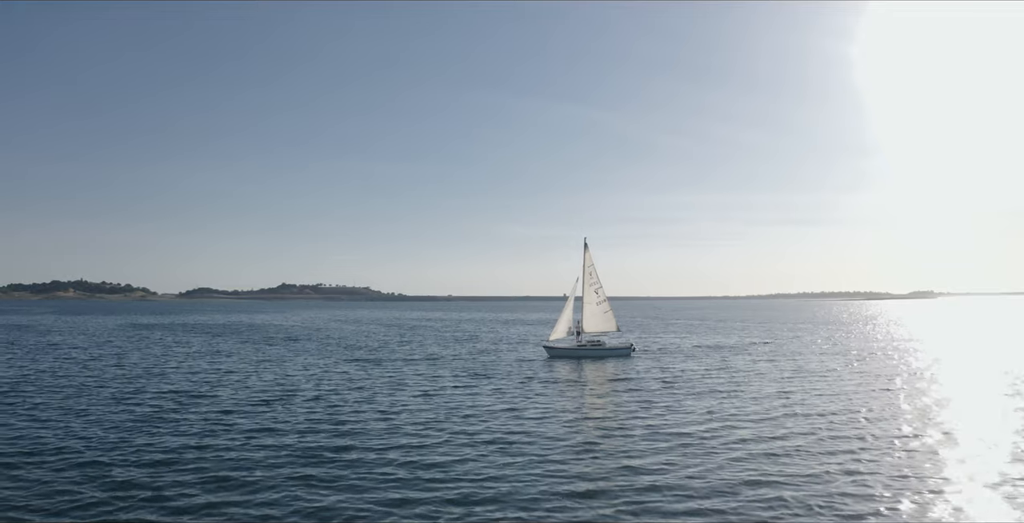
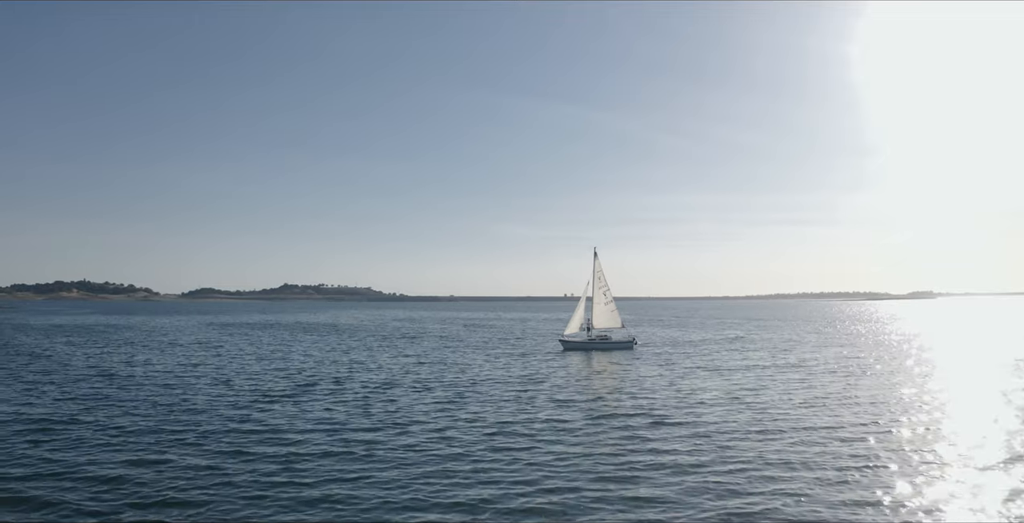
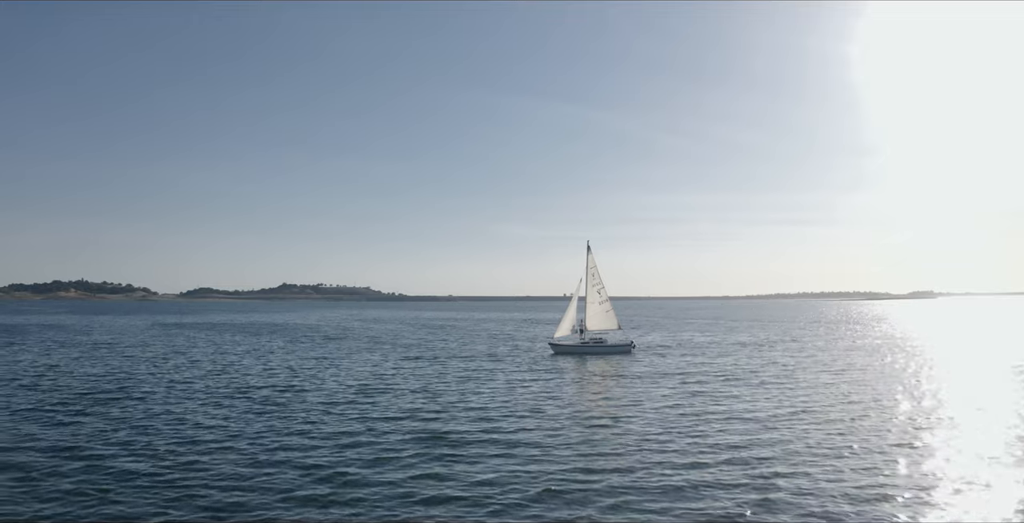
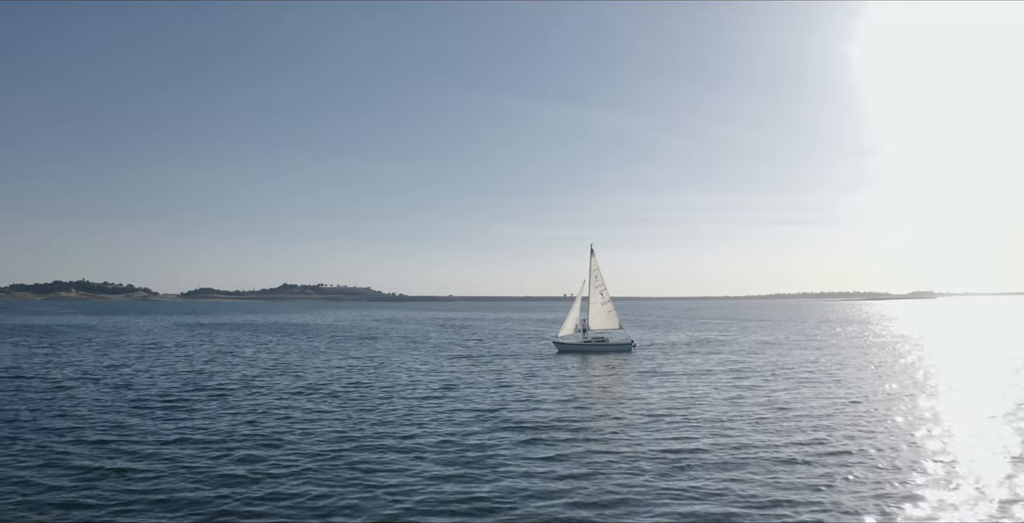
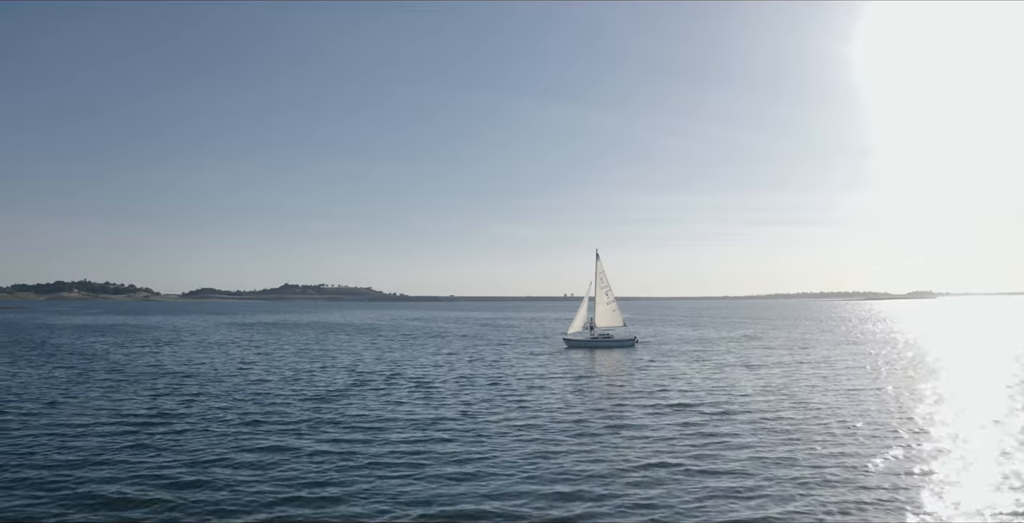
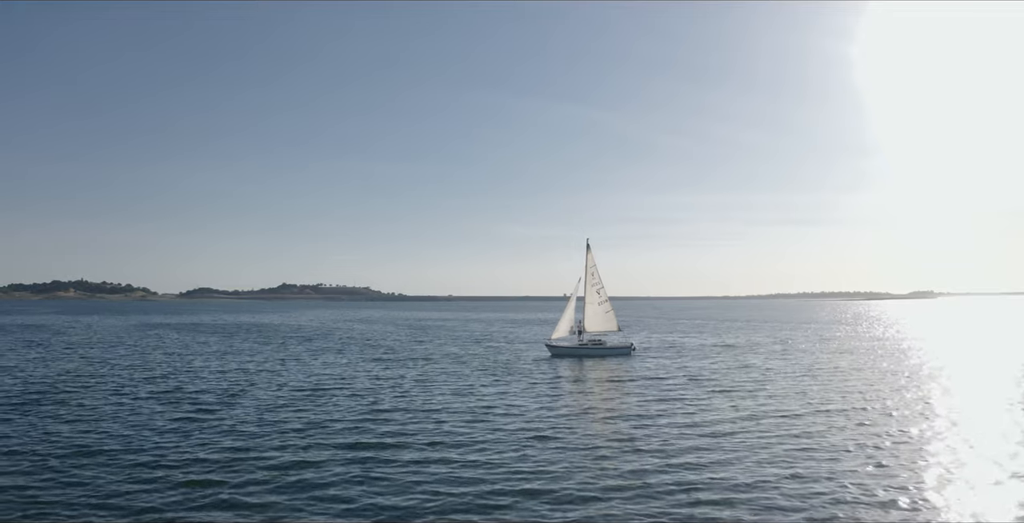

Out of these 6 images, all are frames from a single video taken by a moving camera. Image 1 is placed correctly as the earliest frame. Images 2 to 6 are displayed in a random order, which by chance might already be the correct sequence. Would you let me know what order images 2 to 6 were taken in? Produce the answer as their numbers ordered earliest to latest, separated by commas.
6, 3, 4, 2, 5
